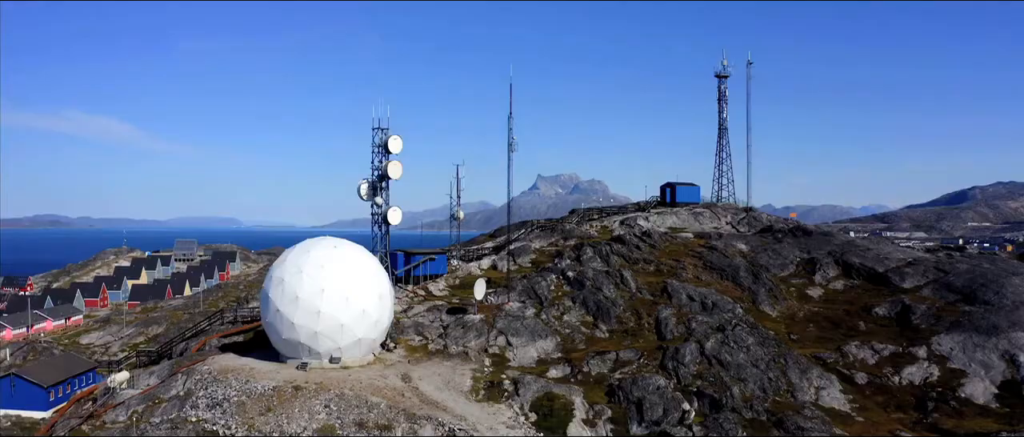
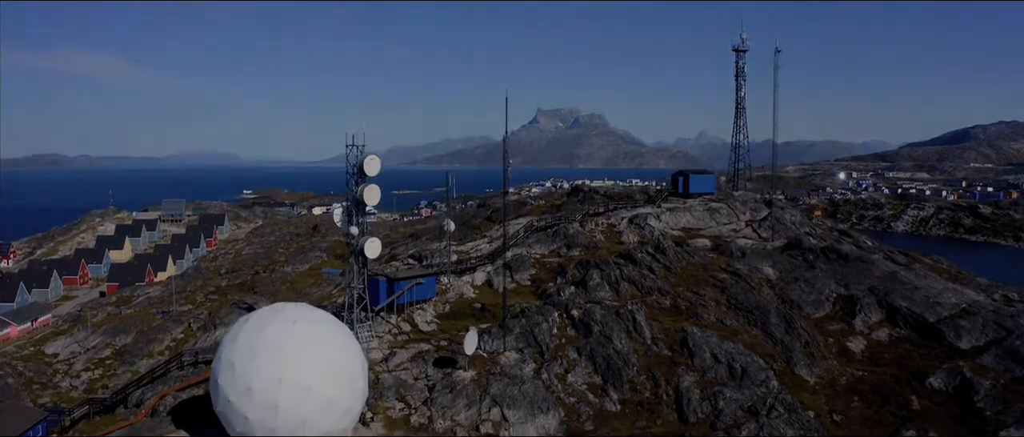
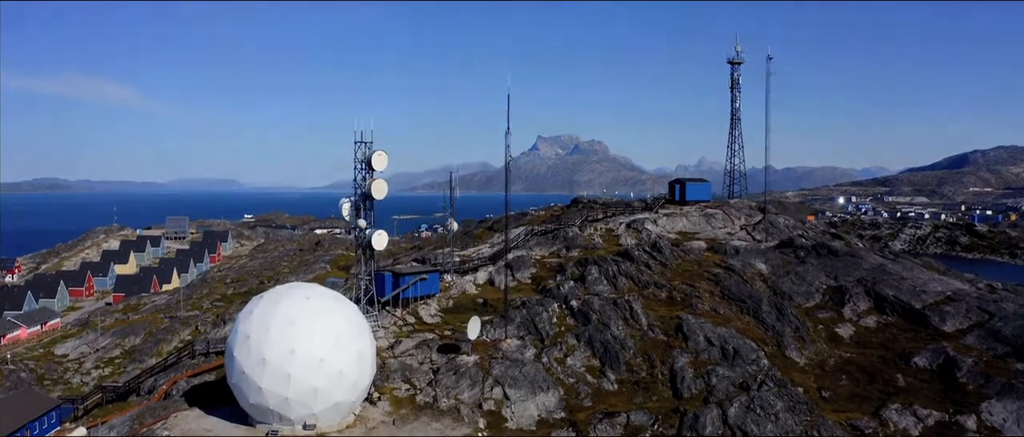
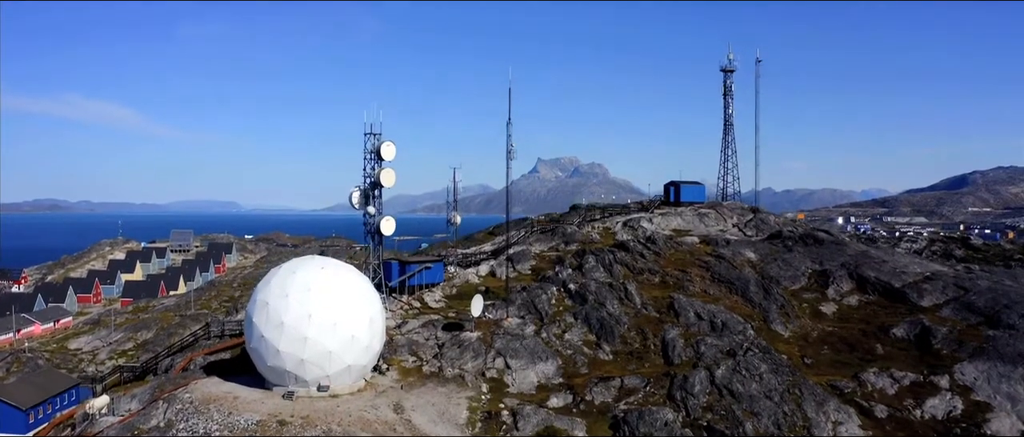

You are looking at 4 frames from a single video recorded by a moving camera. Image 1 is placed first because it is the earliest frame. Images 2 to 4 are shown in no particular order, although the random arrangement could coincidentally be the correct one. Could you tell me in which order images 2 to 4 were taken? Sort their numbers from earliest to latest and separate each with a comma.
4, 3, 2
